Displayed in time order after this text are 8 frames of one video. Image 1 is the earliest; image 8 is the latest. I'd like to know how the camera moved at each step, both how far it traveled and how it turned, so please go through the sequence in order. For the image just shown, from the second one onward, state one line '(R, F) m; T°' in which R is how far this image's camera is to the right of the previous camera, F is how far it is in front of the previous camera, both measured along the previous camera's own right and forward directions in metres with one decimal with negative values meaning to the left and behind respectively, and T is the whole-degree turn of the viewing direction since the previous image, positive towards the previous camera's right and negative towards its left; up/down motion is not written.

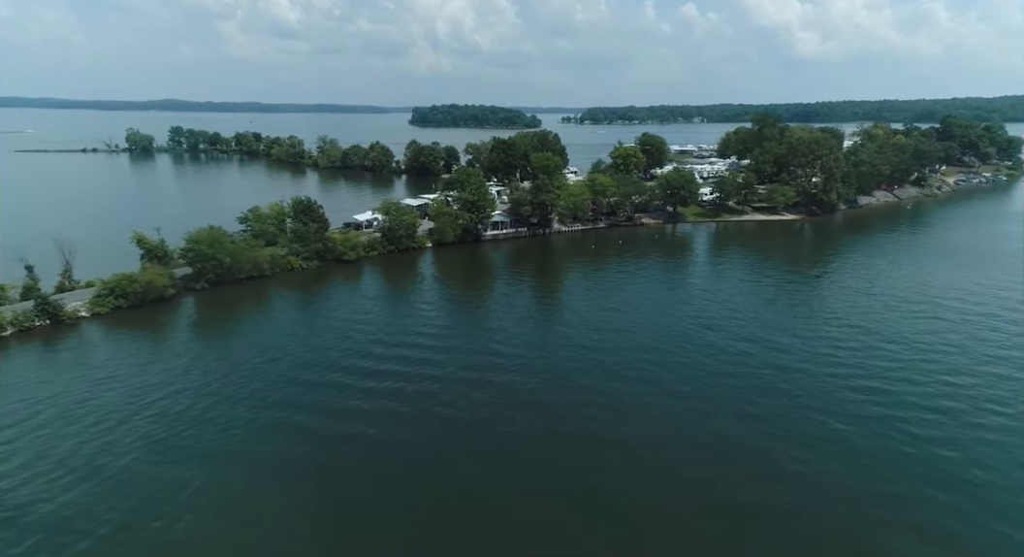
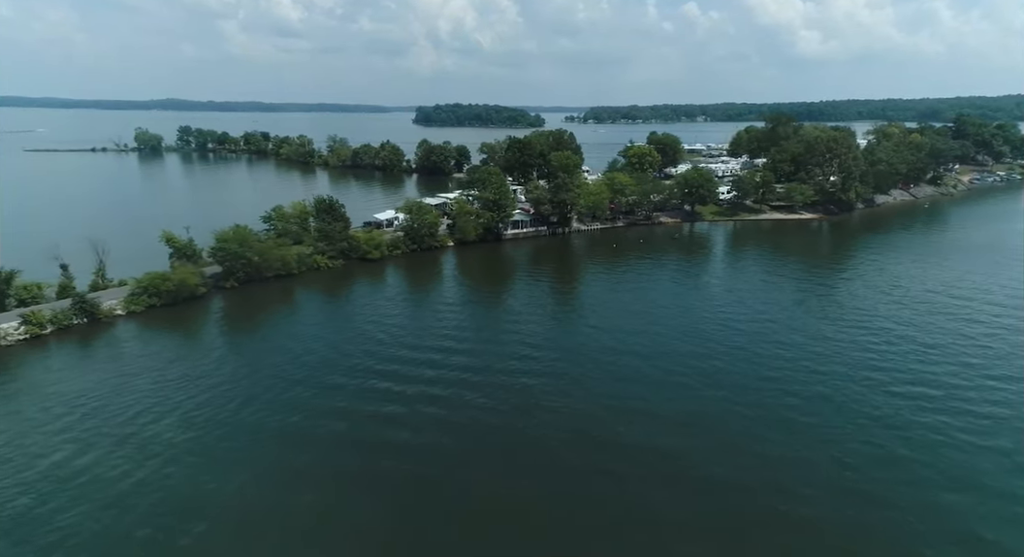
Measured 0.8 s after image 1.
(-0.8, -0.1) m; 0°
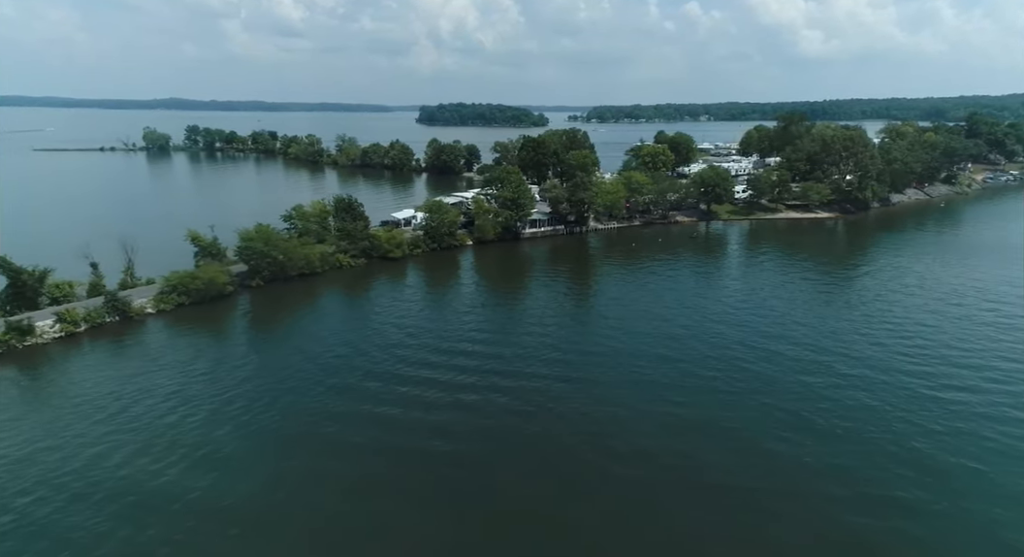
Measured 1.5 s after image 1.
(-0.7, -0.1) m; 0°
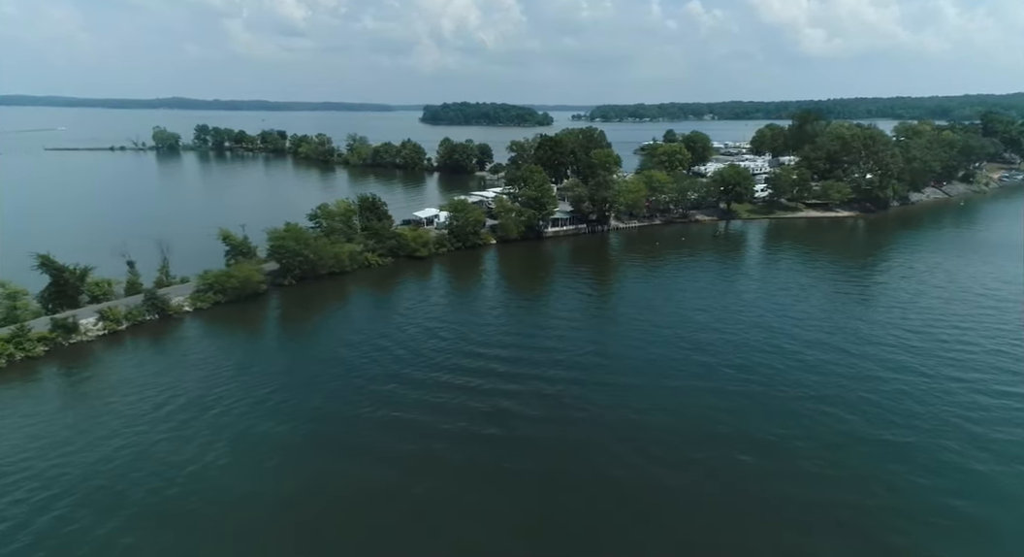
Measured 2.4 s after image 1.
(-0.9, -0.1) m; 0°
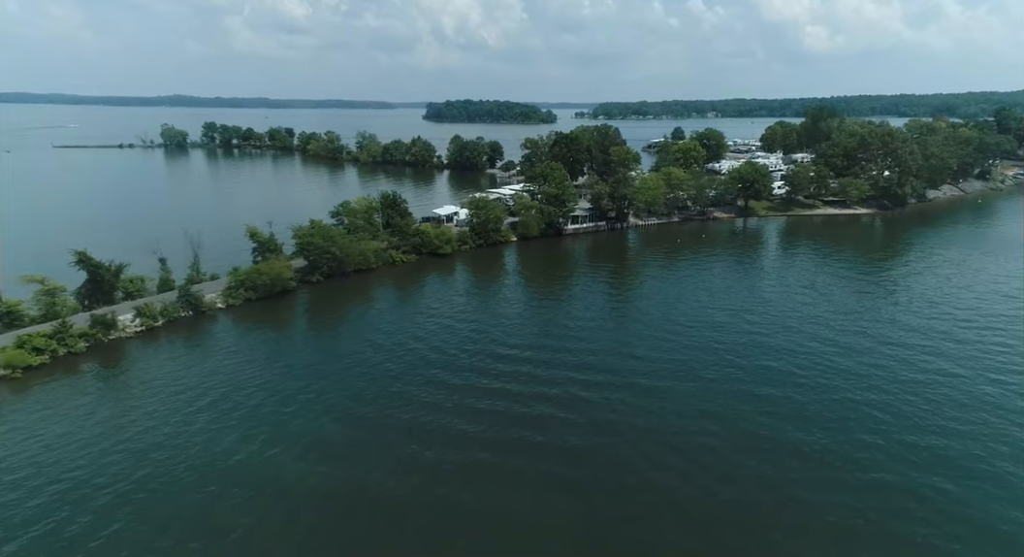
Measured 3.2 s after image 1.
(-0.8, 0.0) m; 0°
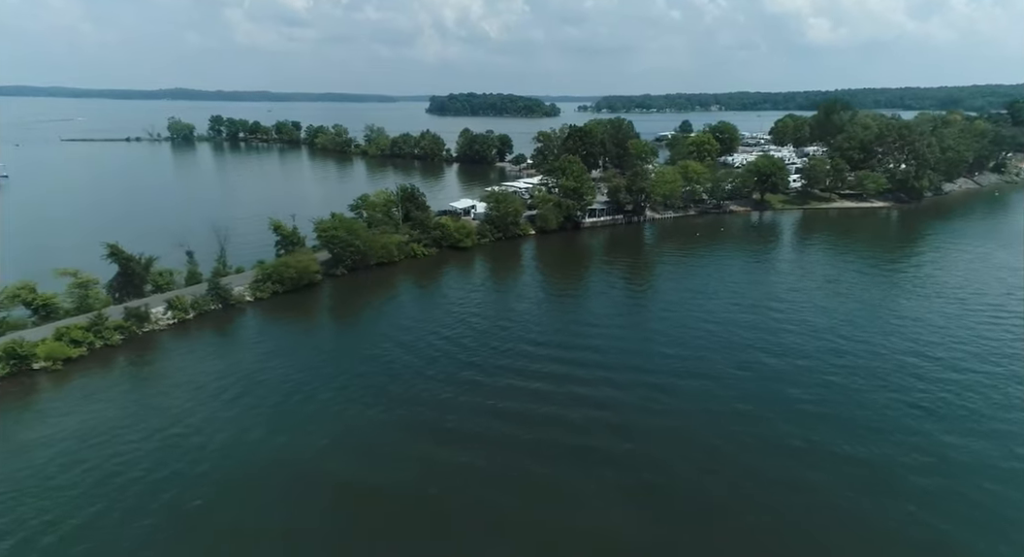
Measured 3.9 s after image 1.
(-0.7, 0.0) m; 0°
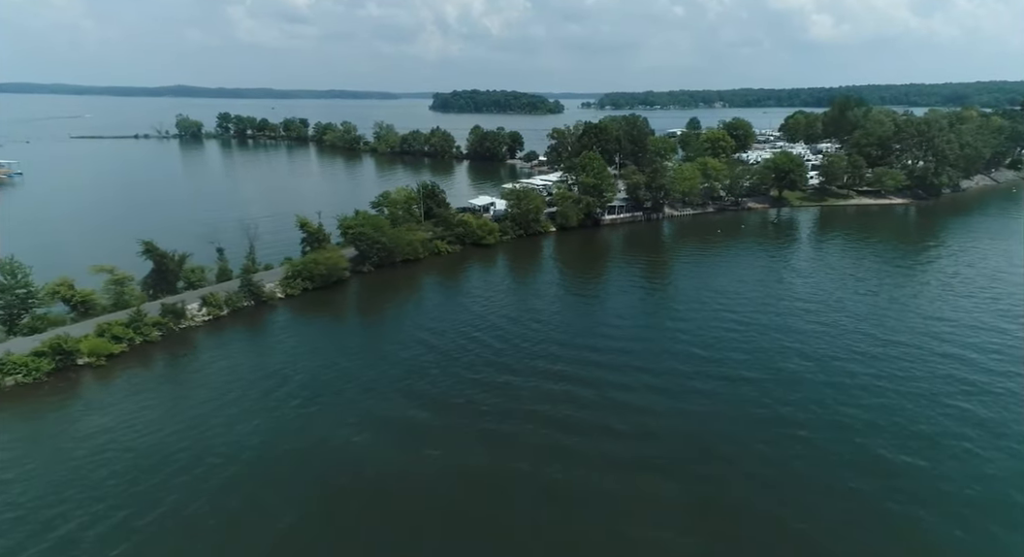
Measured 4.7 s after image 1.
(-0.8, 0.0) m; 0°
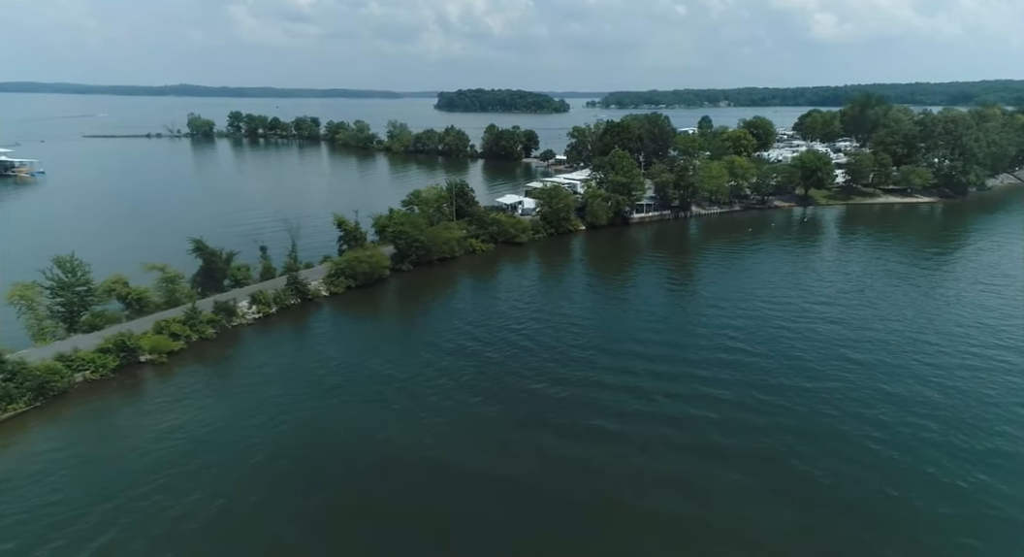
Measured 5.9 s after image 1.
(-1.2, 0.0) m; 0°
